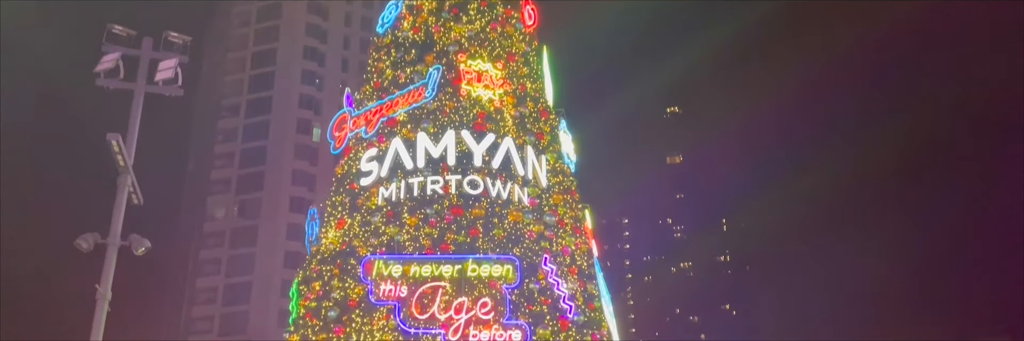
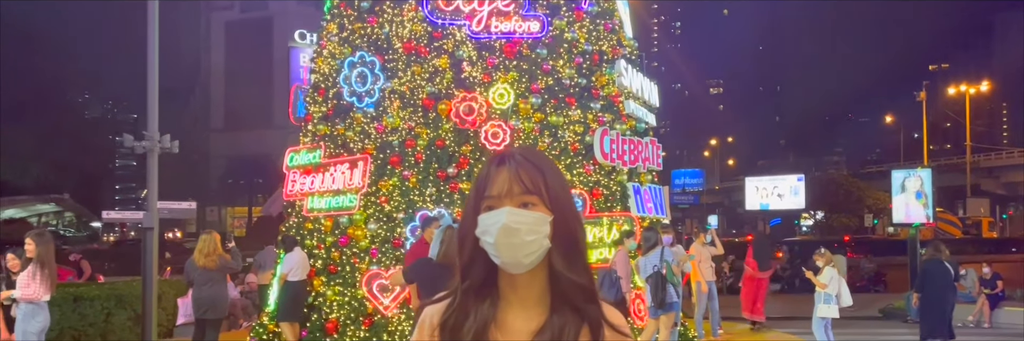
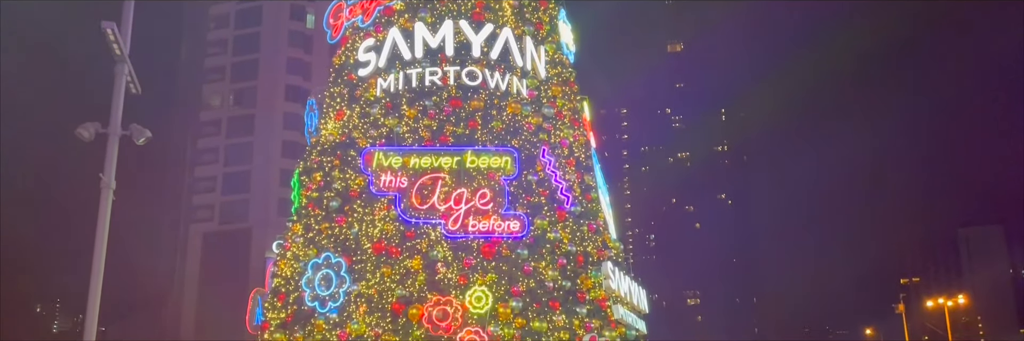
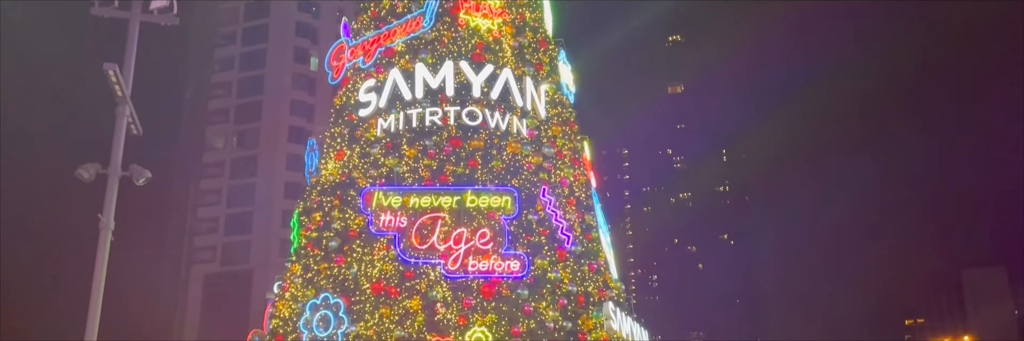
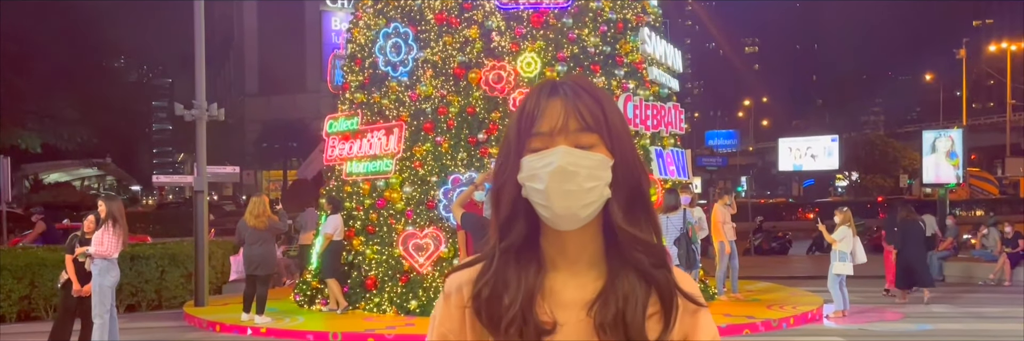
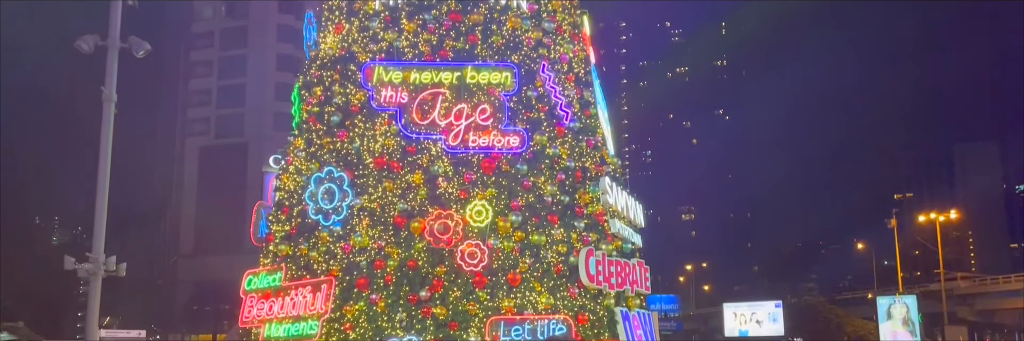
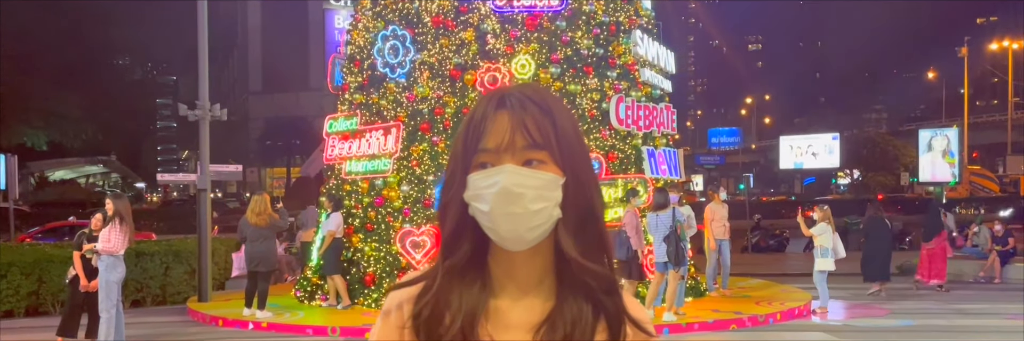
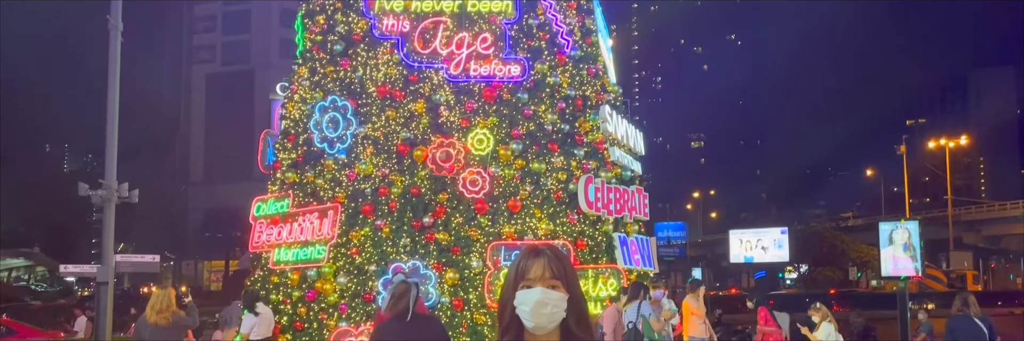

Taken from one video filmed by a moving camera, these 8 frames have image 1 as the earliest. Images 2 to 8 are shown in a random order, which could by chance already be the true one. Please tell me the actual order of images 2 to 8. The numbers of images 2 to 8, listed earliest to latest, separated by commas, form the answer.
4, 3, 6, 8, 2, 5, 7
